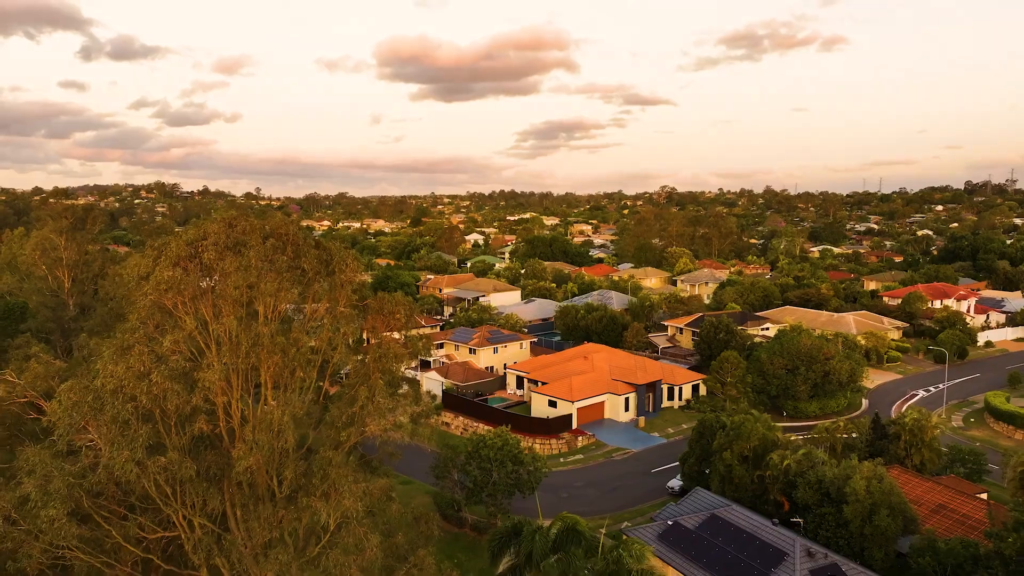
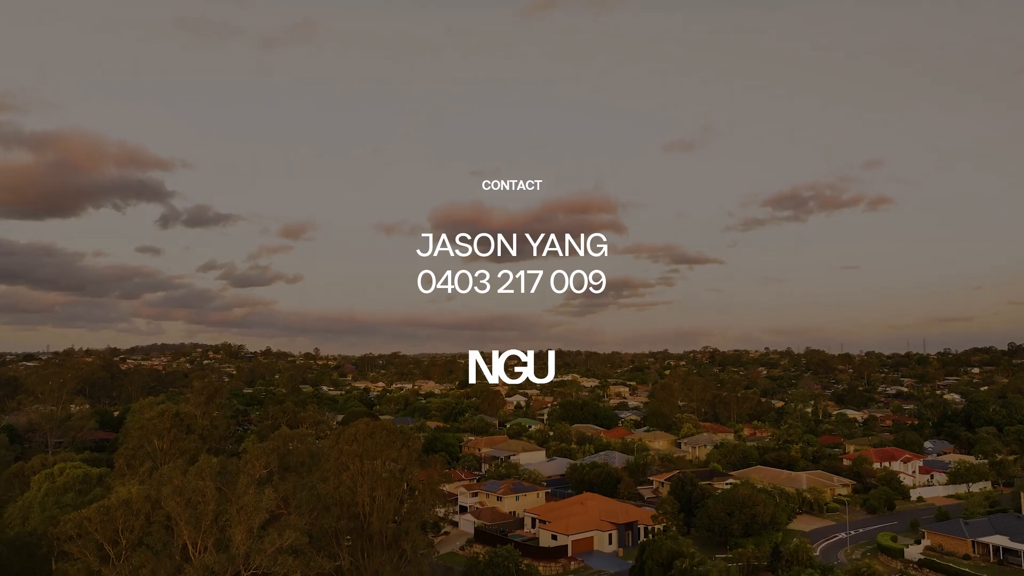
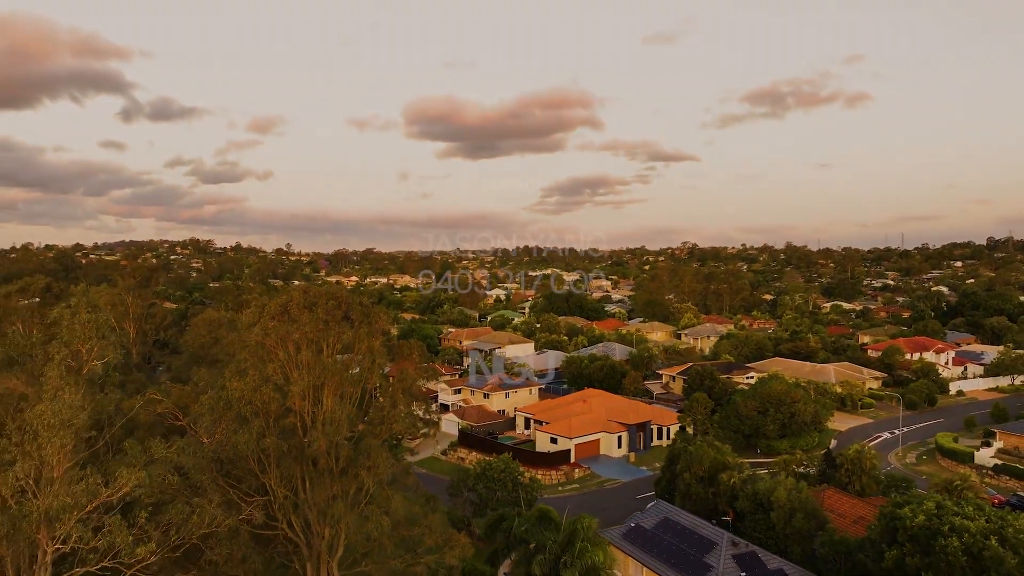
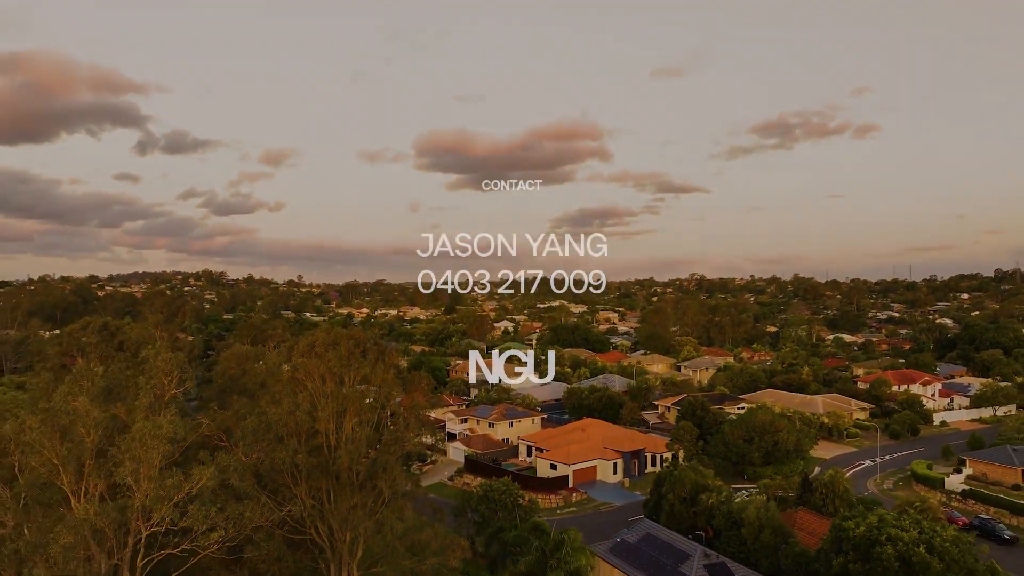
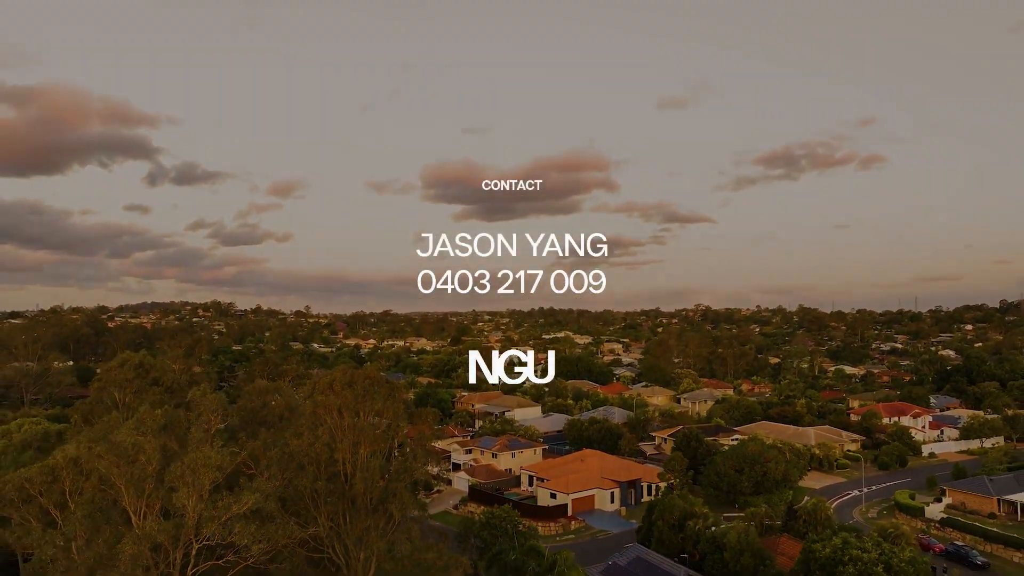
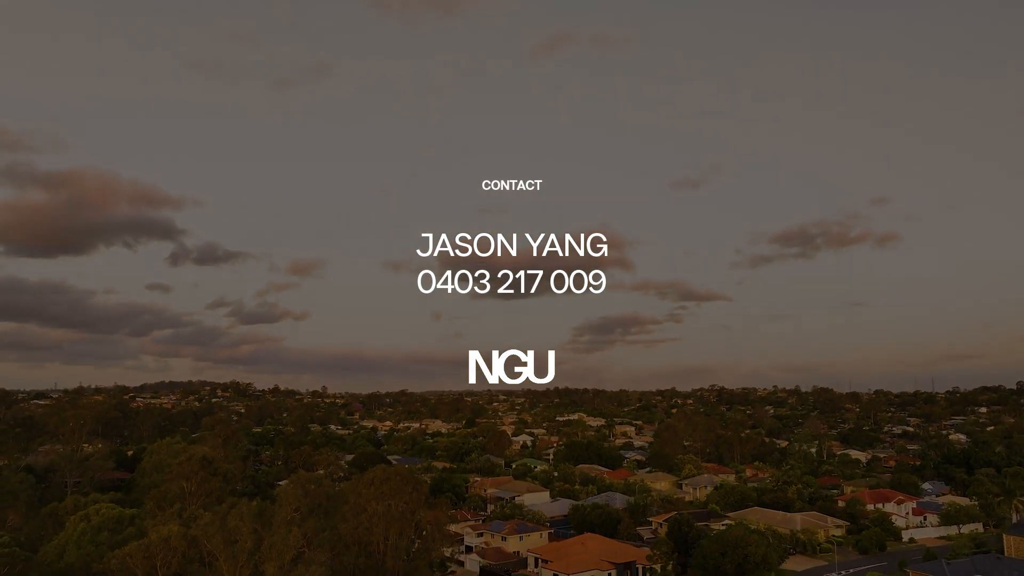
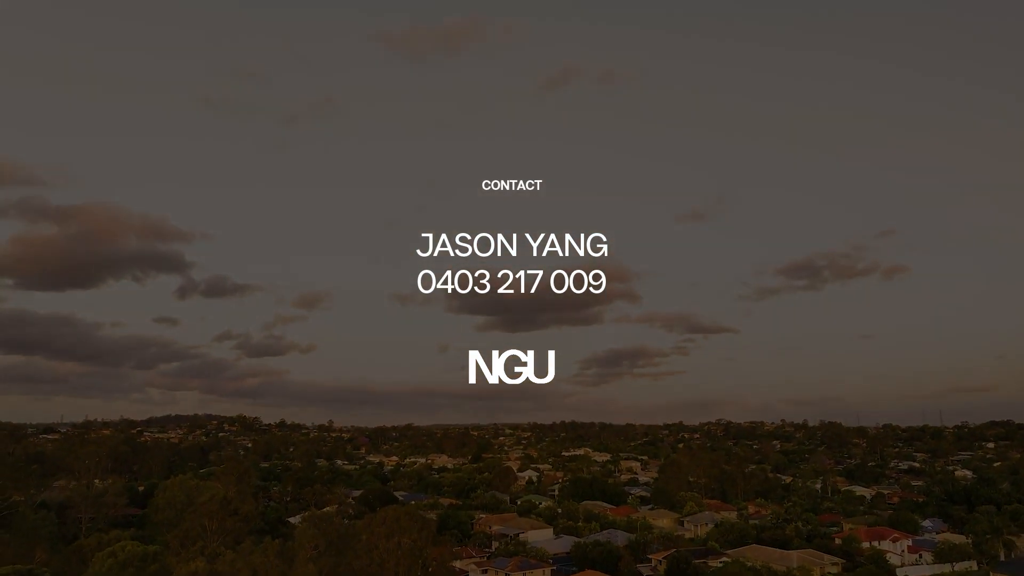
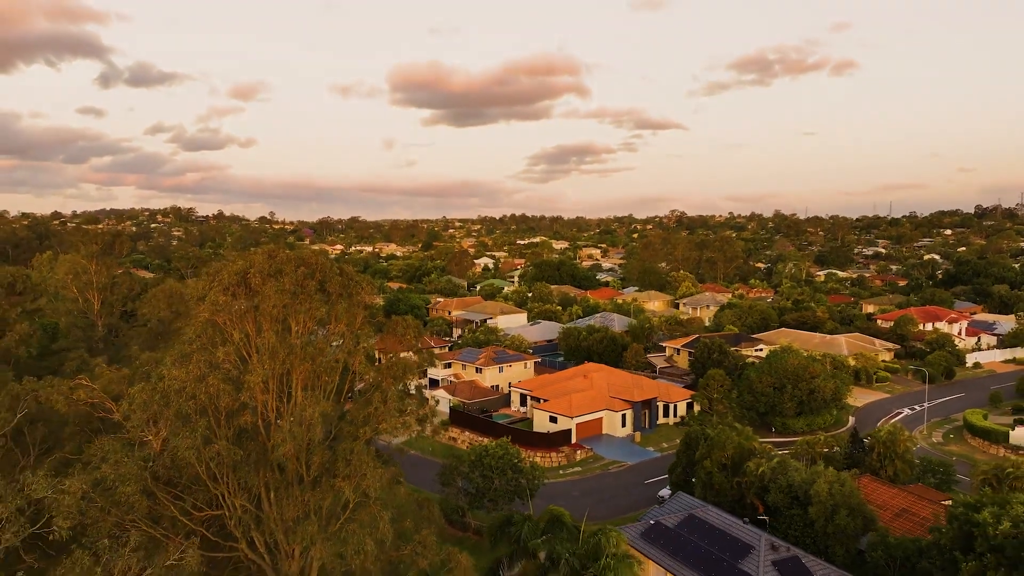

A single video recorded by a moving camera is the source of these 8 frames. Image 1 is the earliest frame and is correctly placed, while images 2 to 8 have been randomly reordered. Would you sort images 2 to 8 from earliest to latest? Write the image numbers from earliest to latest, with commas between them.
8, 3, 4, 5, 2, 6, 7
